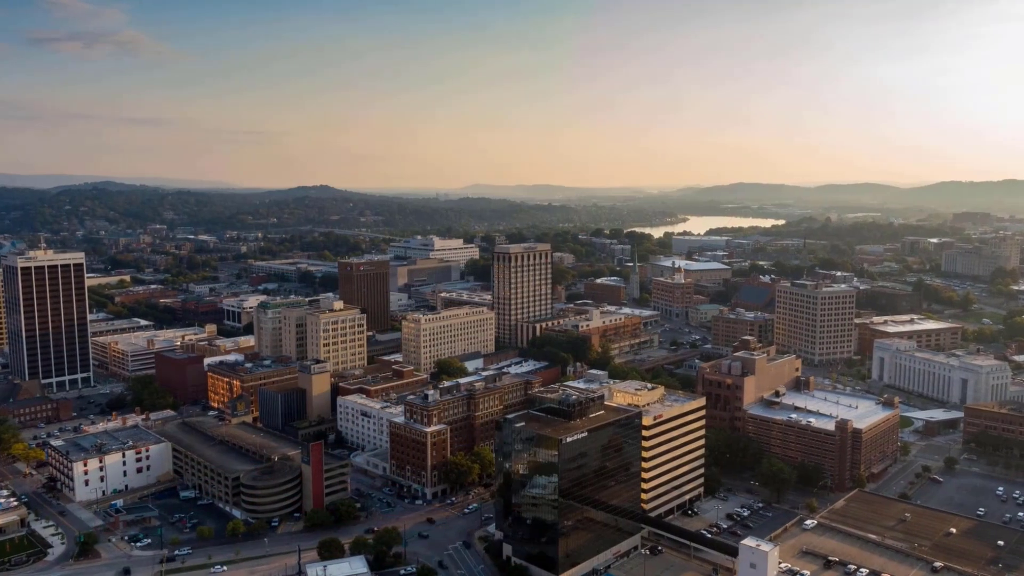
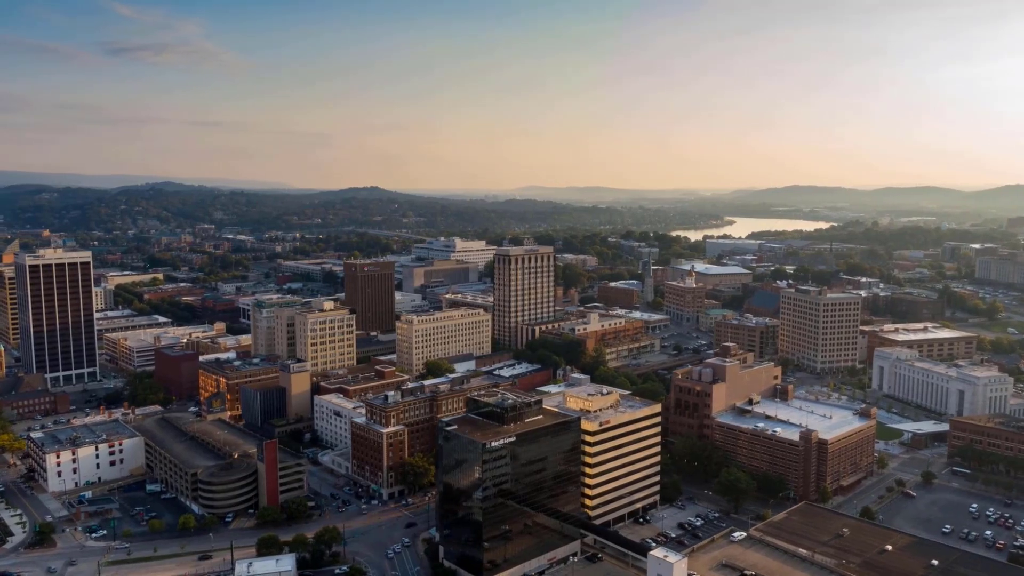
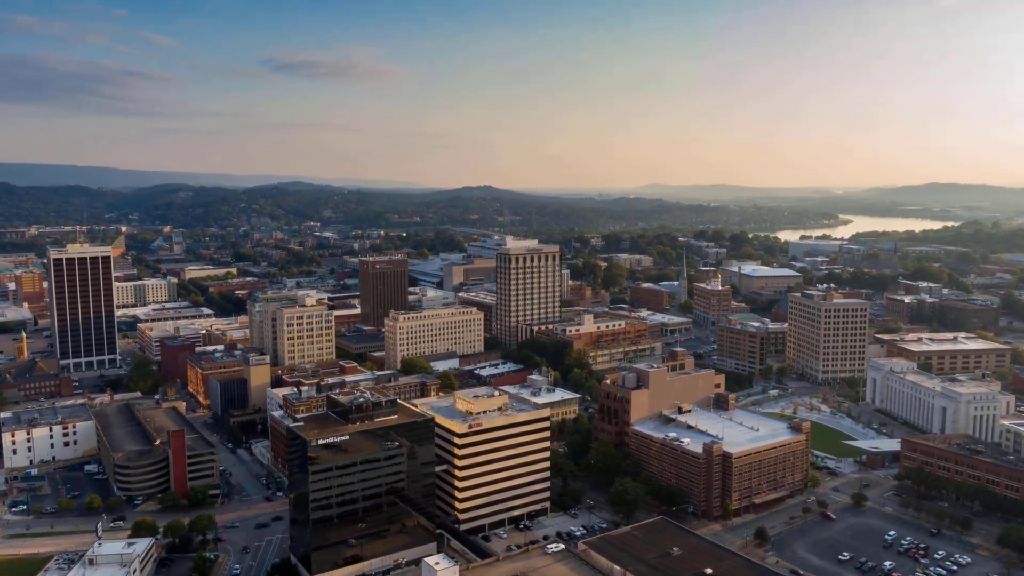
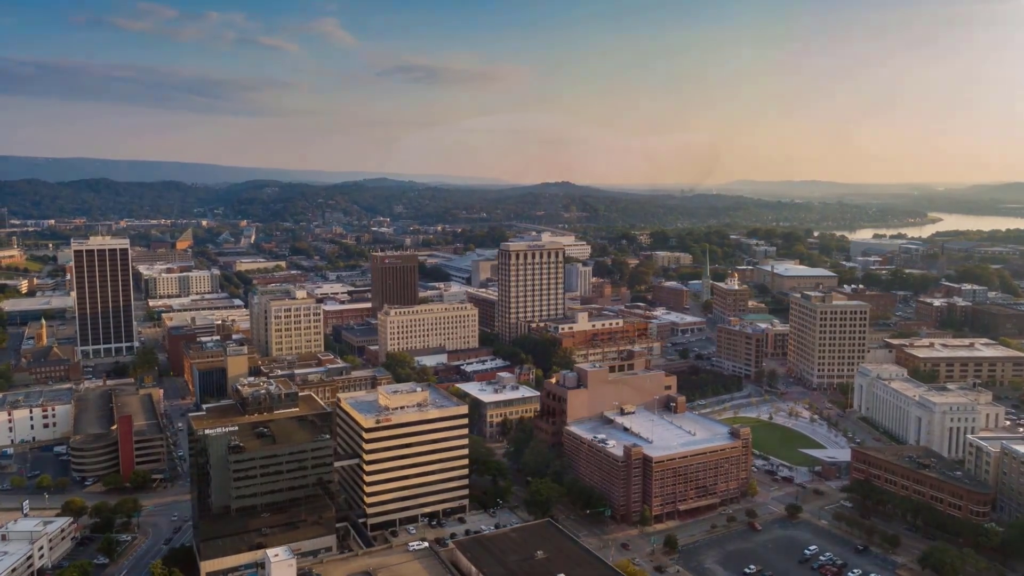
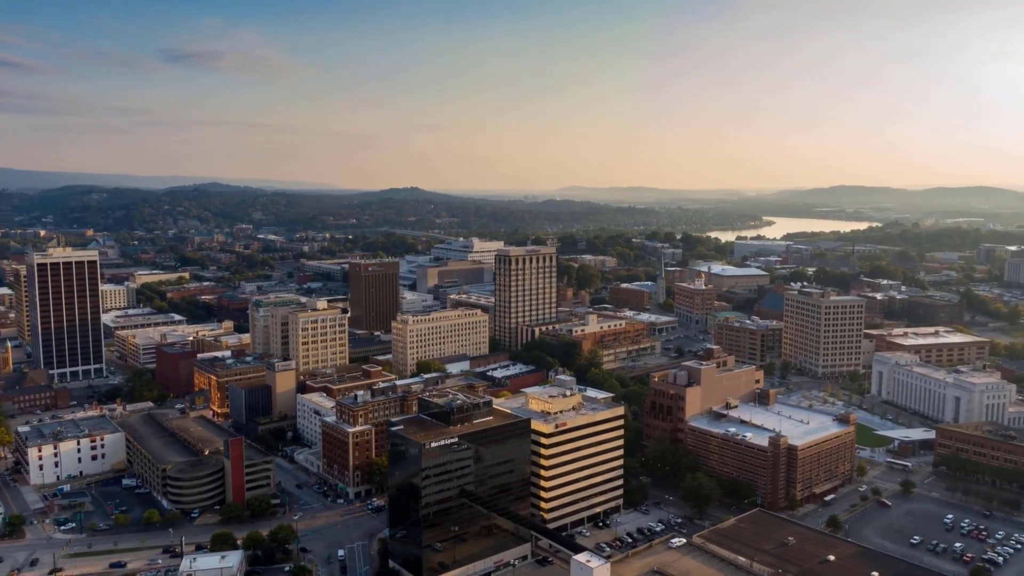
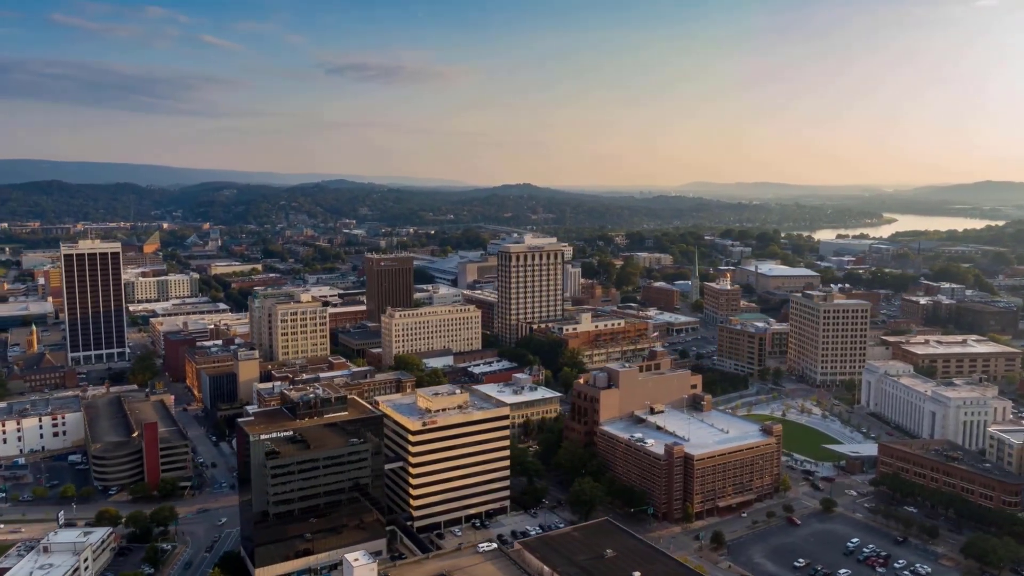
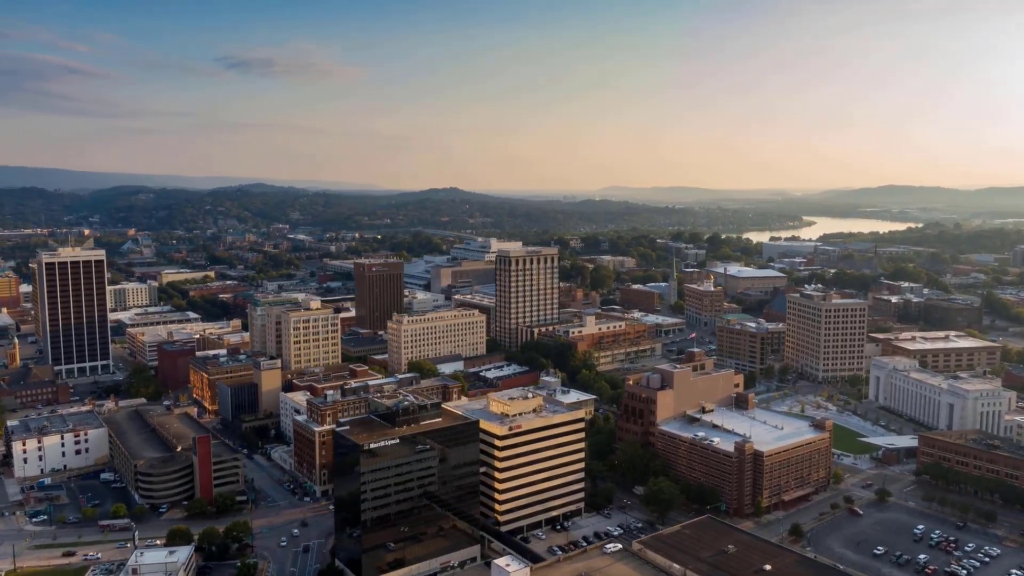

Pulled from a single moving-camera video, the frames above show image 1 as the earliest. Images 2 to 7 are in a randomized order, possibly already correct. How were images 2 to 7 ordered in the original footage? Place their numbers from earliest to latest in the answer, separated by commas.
2, 5, 7, 3, 6, 4
